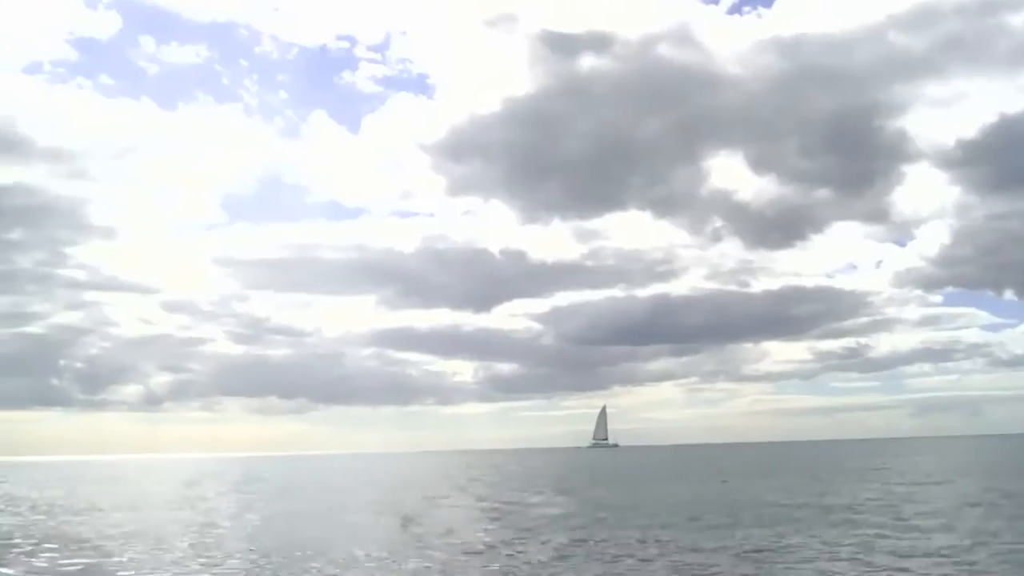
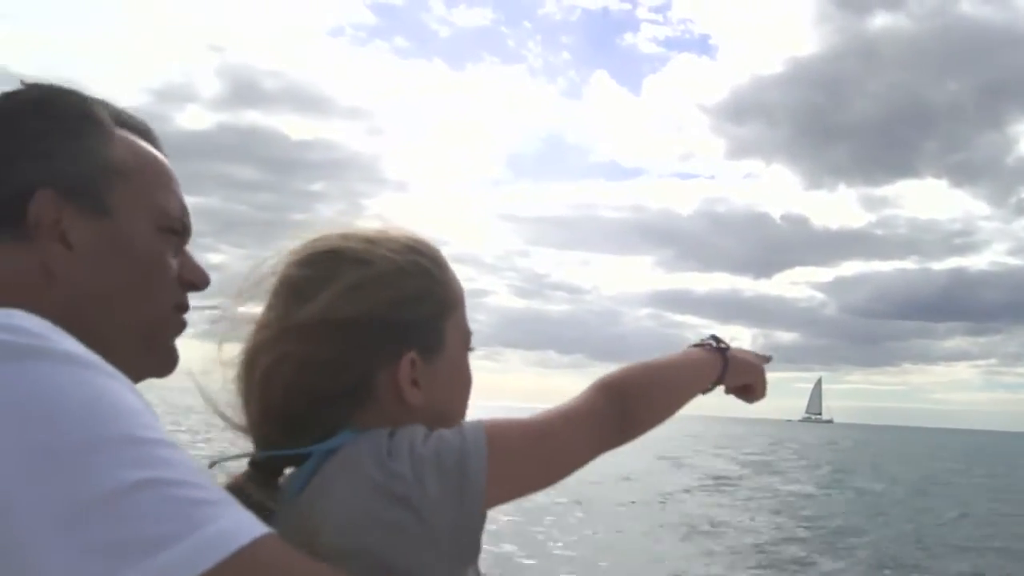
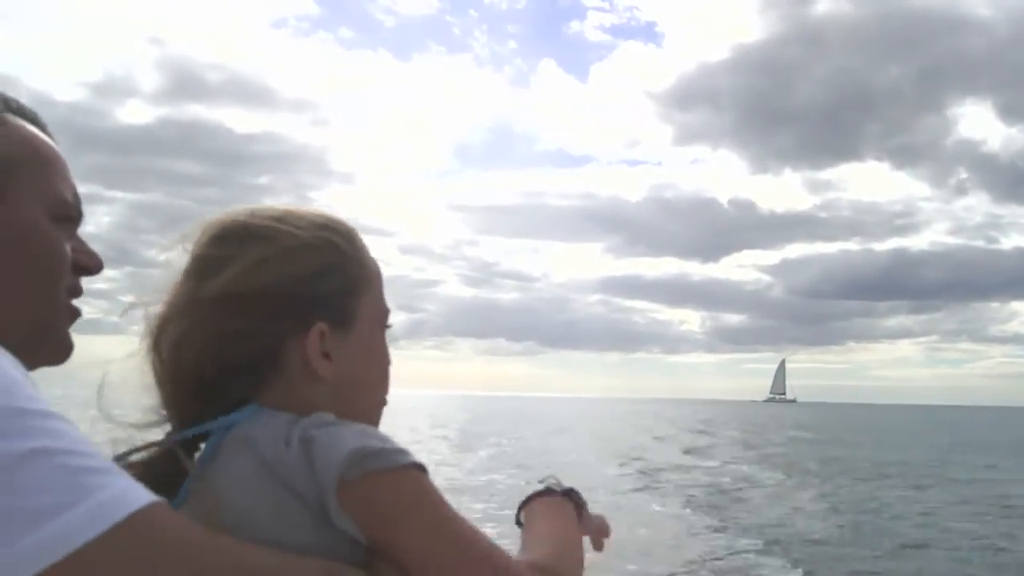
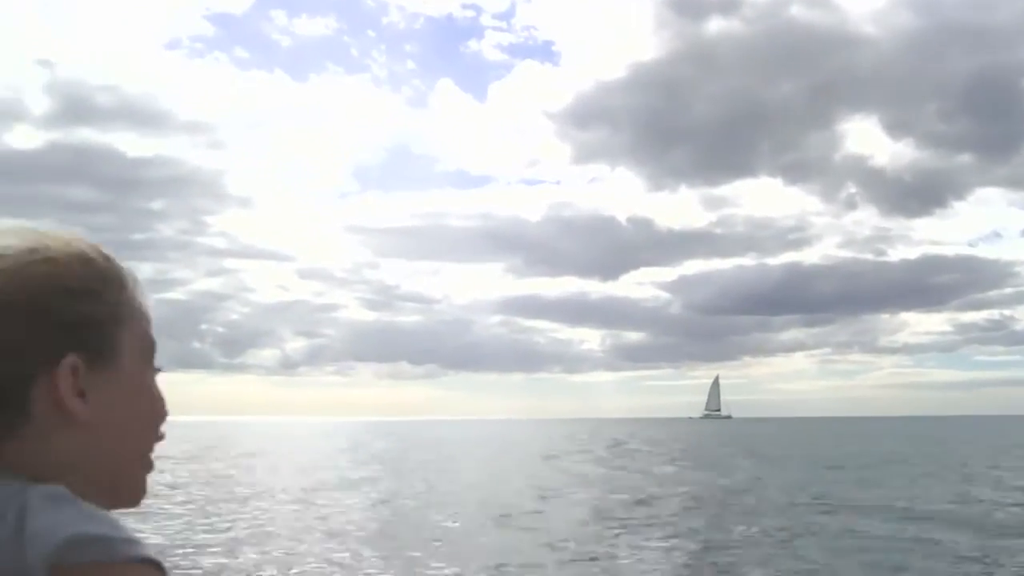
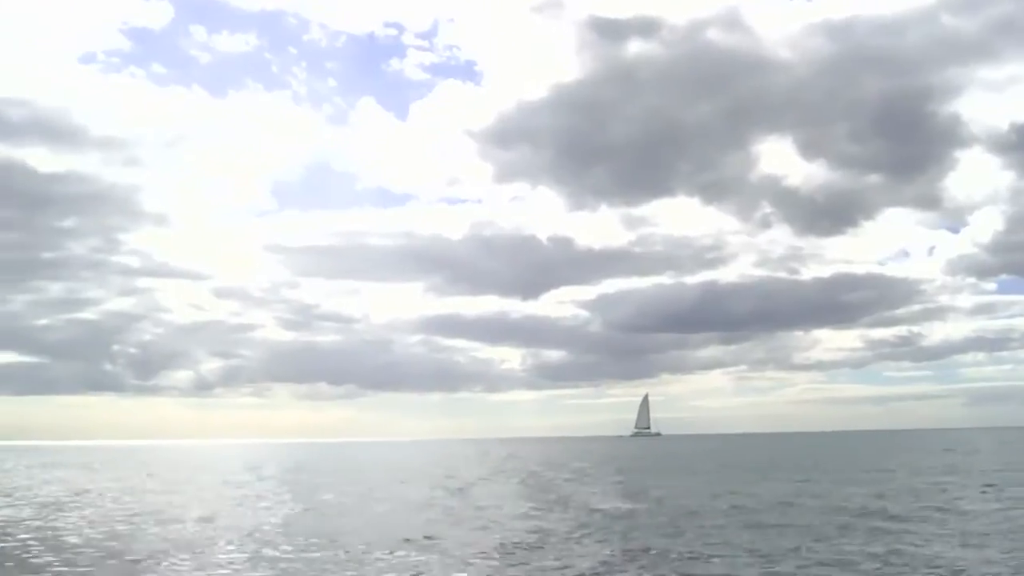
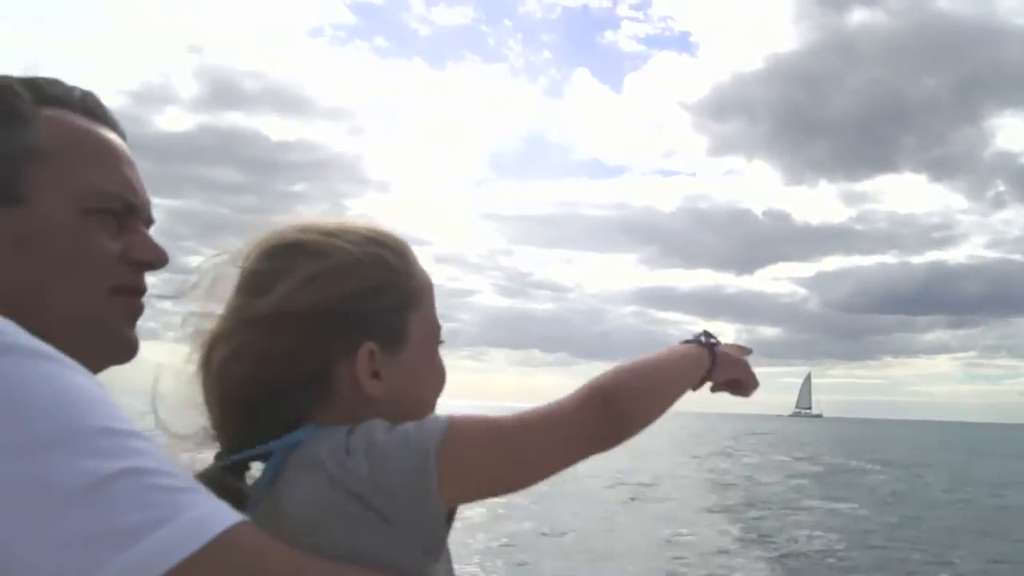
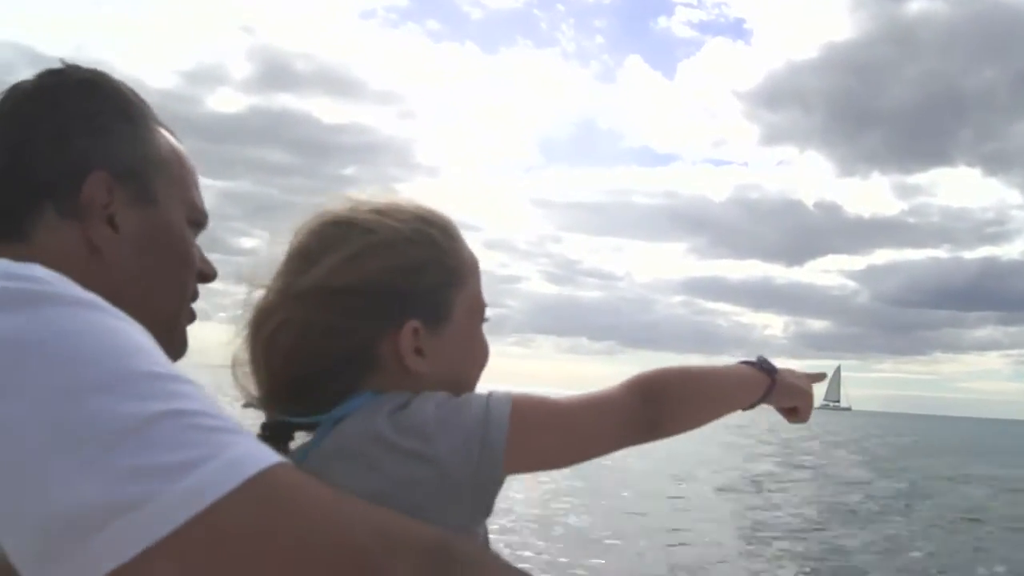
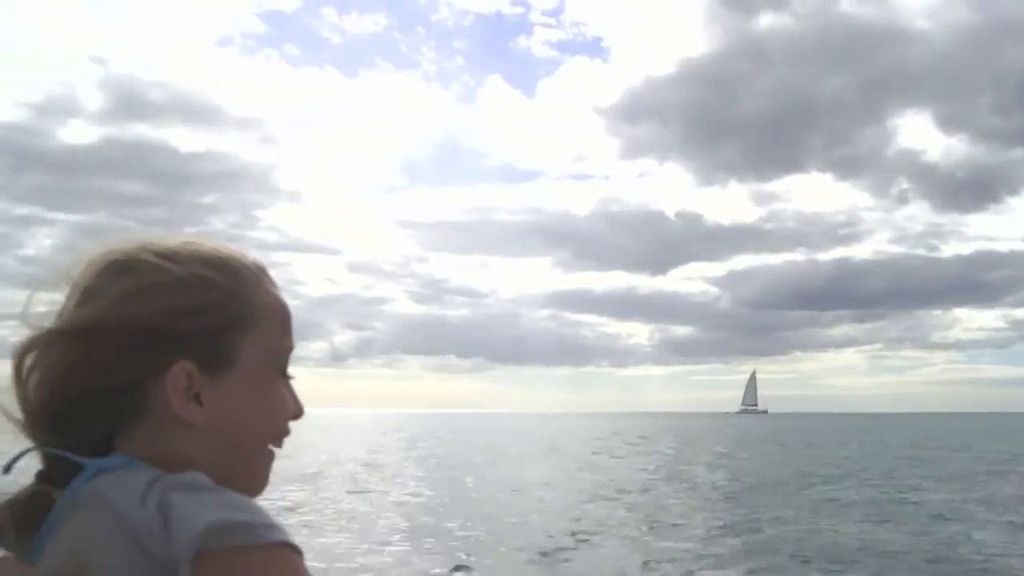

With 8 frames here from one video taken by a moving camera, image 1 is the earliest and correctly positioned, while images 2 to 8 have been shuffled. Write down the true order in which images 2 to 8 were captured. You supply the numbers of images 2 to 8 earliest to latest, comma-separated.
5, 4, 8, 3, 6, 2, 7
